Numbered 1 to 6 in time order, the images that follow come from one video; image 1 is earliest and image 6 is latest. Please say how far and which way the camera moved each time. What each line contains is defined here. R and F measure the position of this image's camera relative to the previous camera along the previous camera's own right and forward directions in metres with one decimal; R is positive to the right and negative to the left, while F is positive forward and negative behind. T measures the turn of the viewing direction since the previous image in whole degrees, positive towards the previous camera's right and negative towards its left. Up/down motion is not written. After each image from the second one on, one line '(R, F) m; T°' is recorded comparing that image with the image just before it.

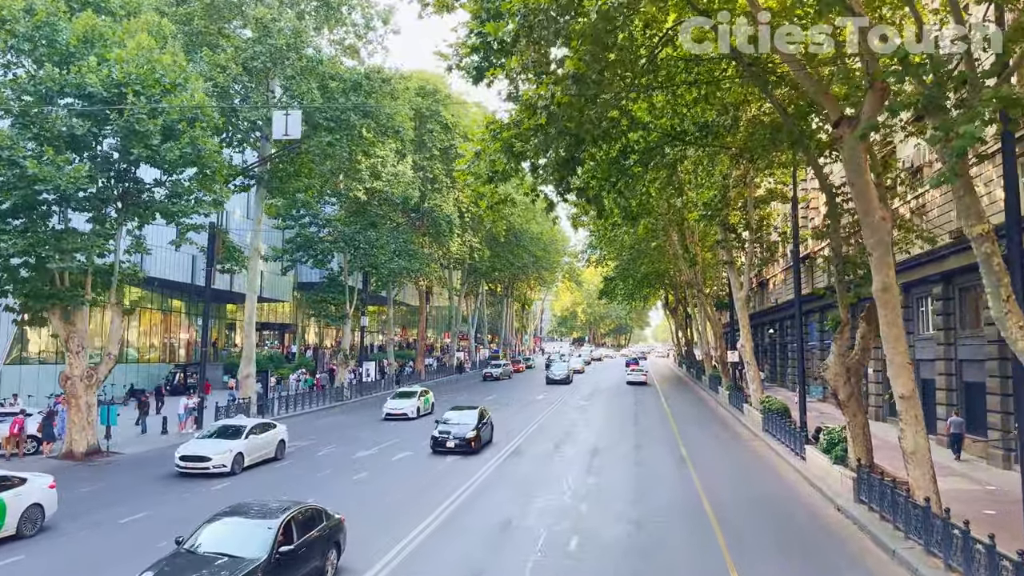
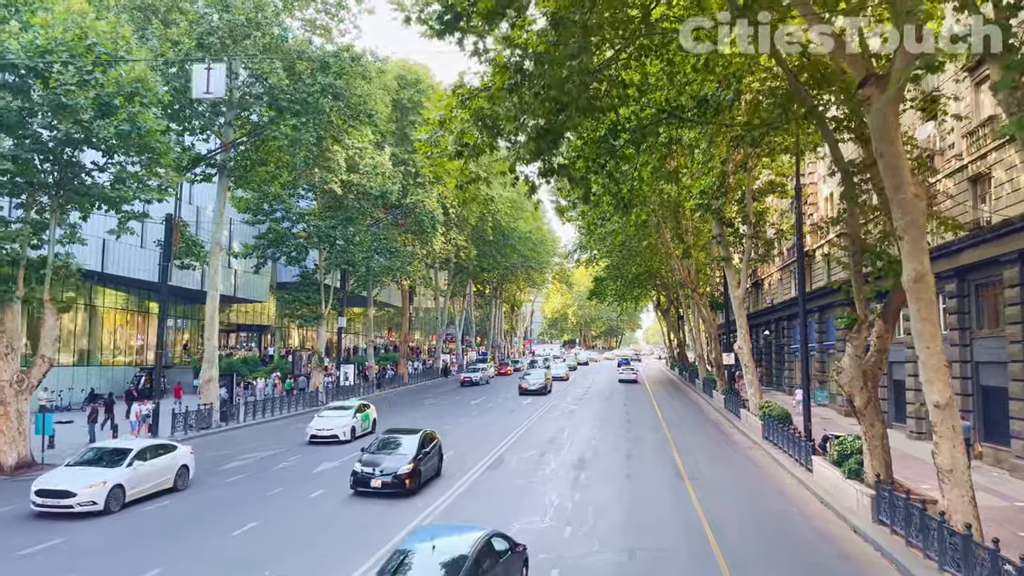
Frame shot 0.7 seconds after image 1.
(+0.3, +1.8) m; +1°
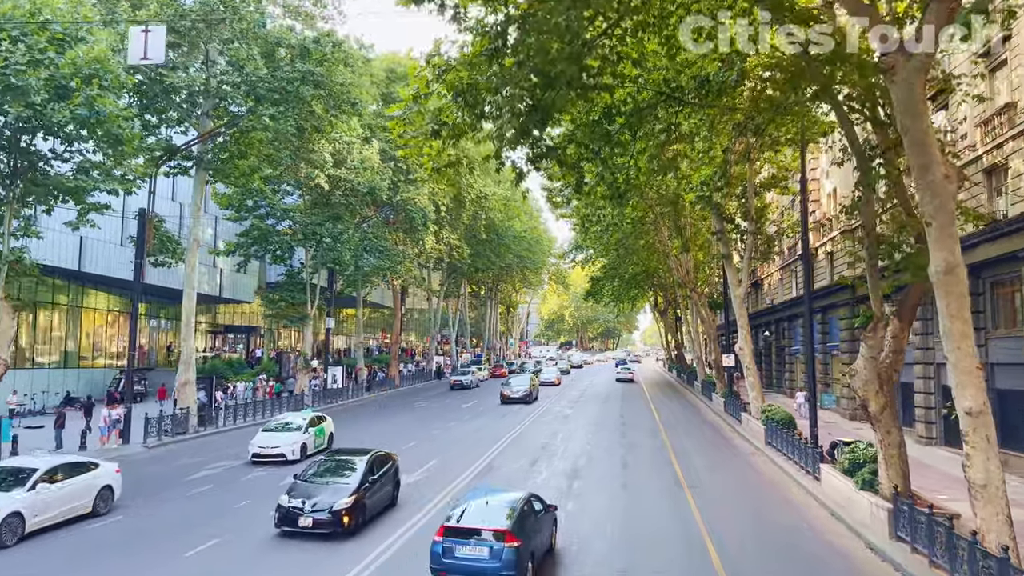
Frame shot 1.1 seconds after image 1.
(+0.2, +1.1) m; 0°
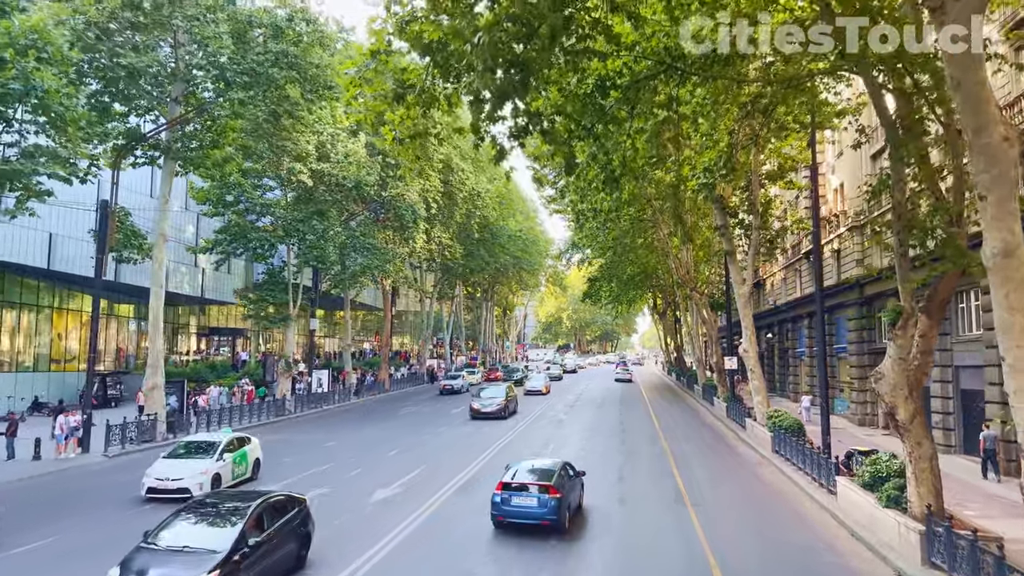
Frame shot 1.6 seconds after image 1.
(+0.3, +1.5) m; 0°
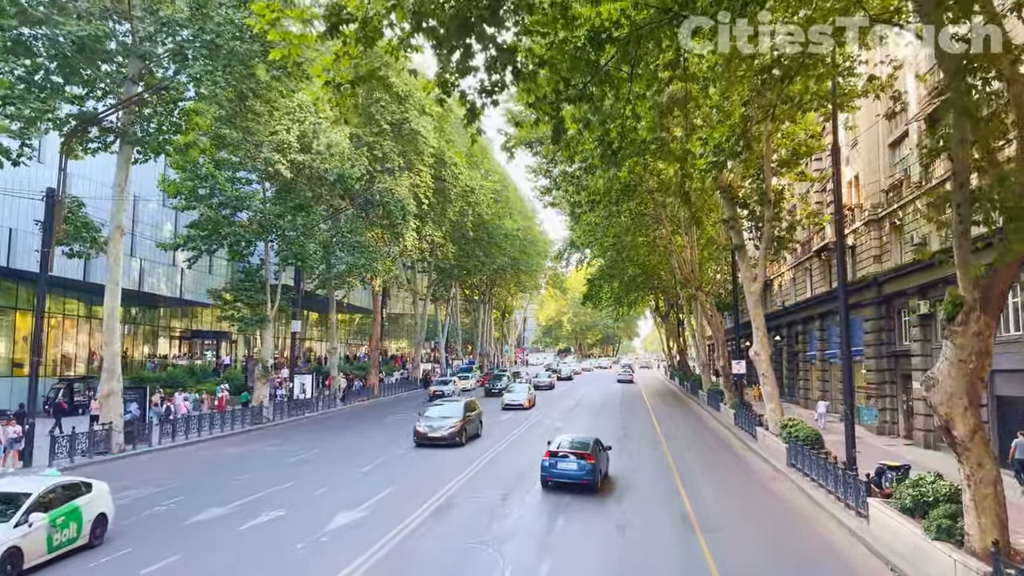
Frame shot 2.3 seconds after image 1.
(+0.3, +2.0) m; 0°
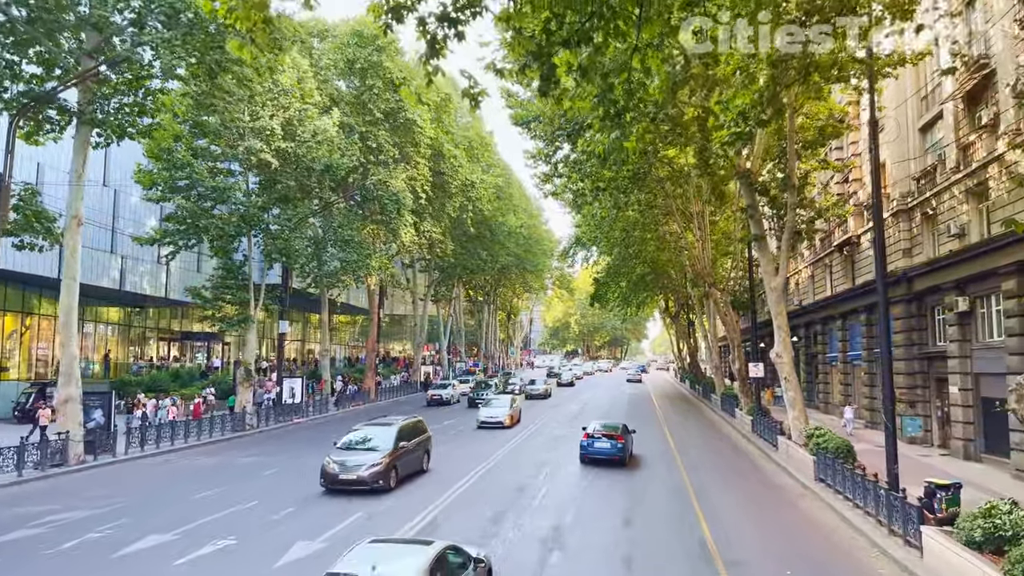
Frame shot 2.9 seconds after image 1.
(+0.3, +2.0) m; -1°
